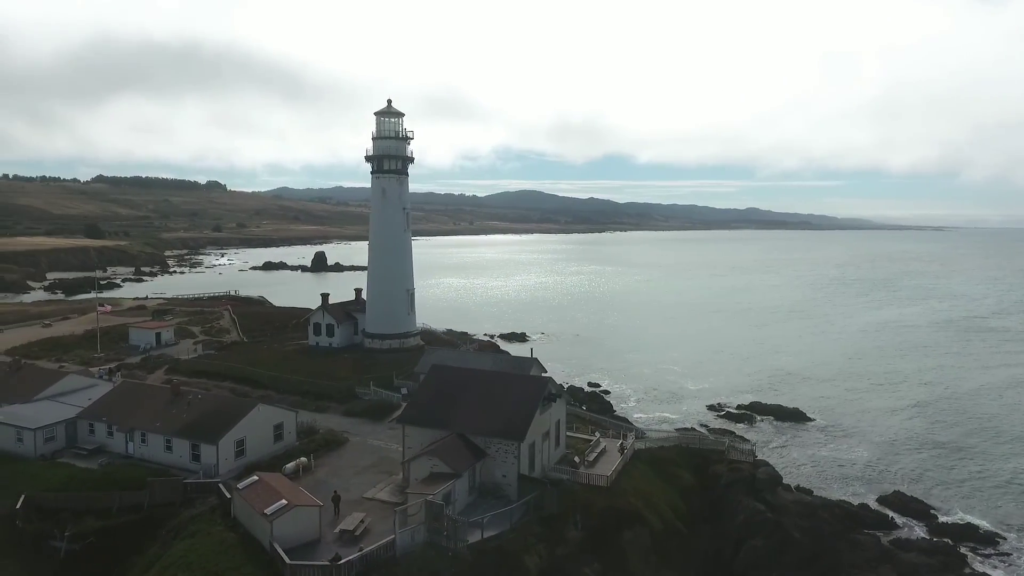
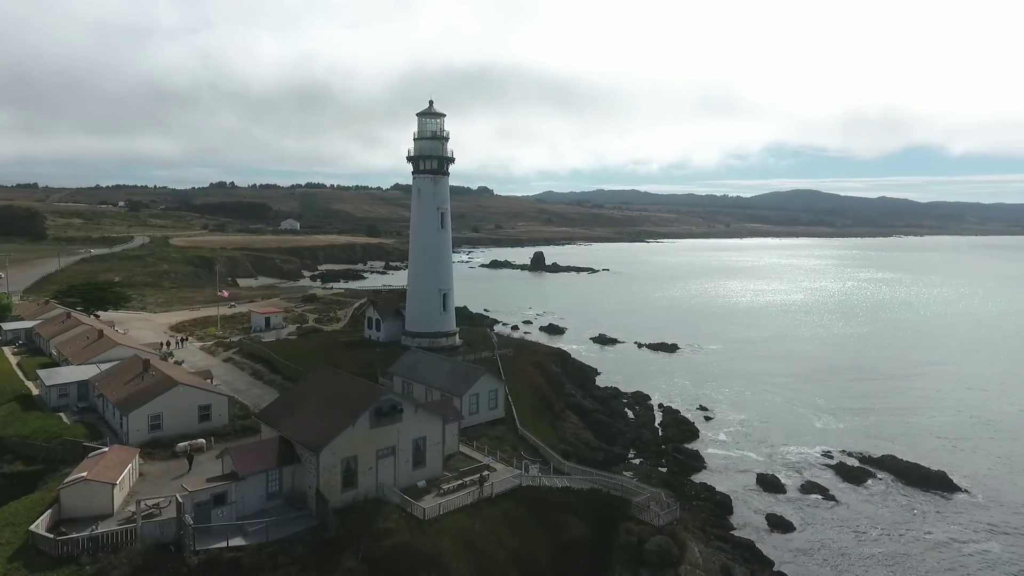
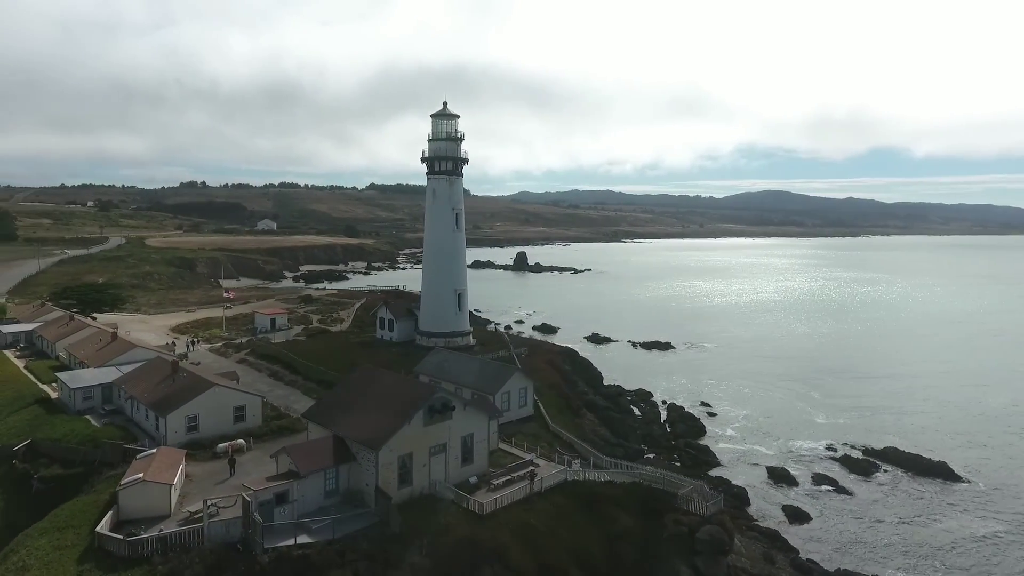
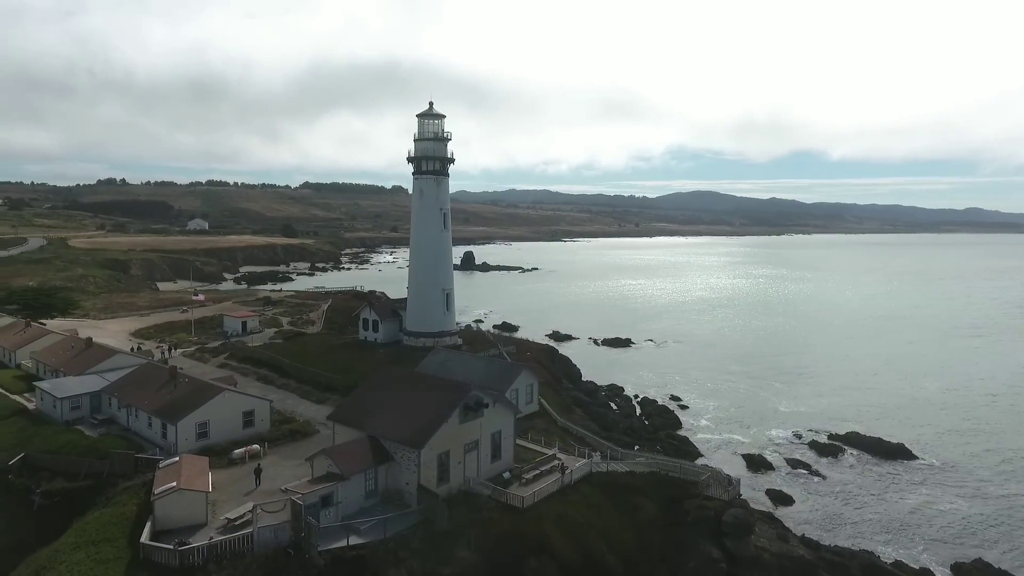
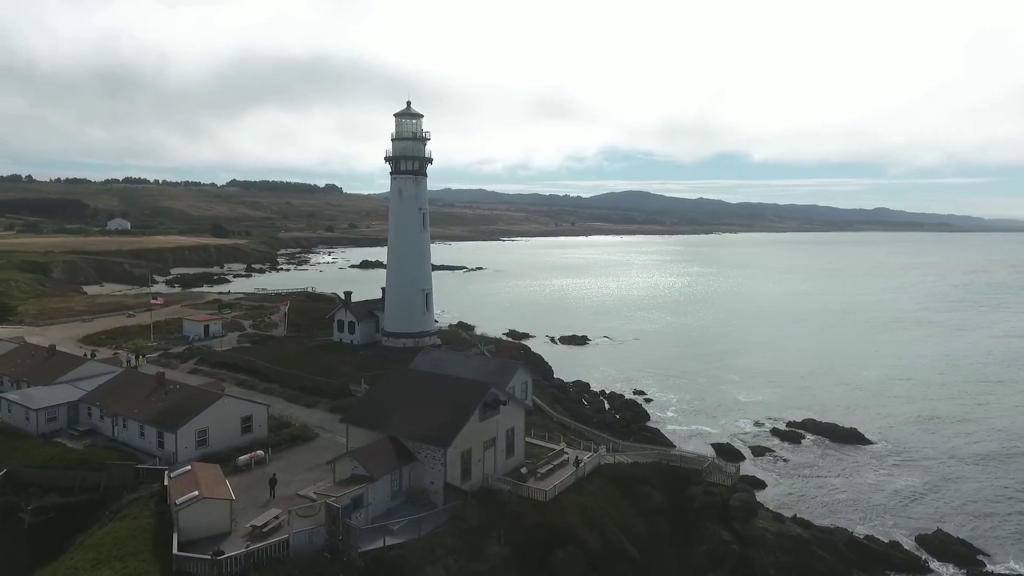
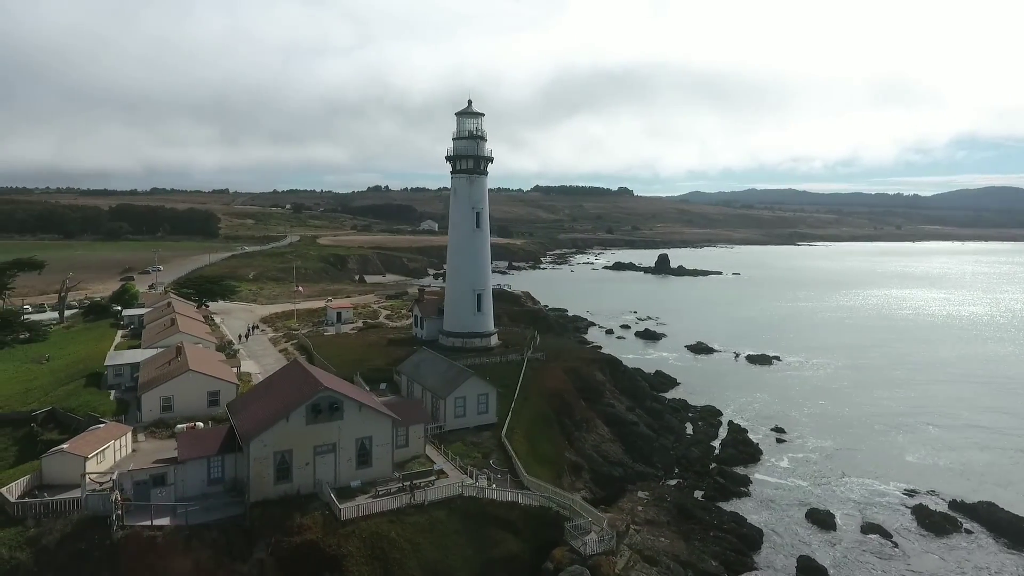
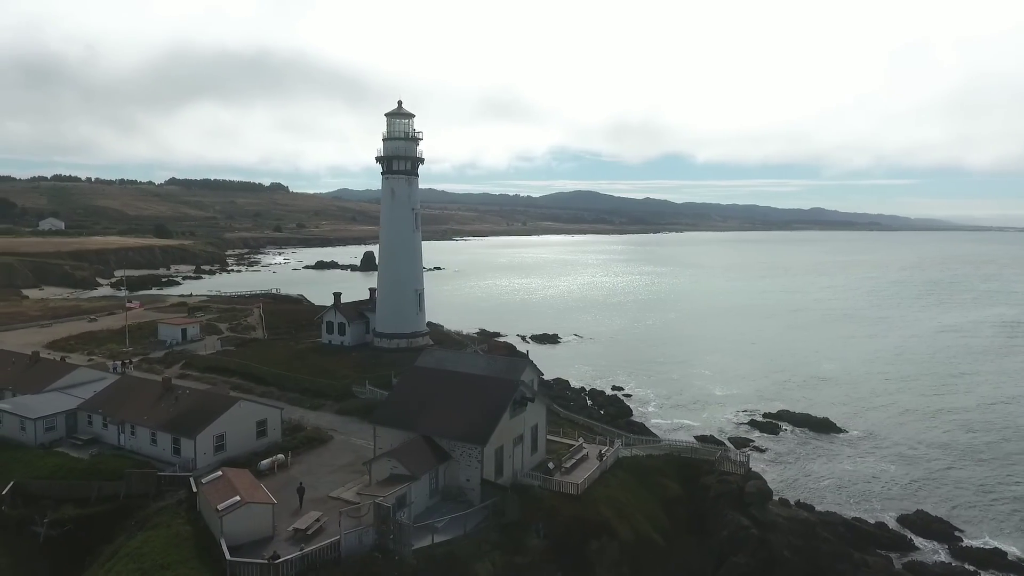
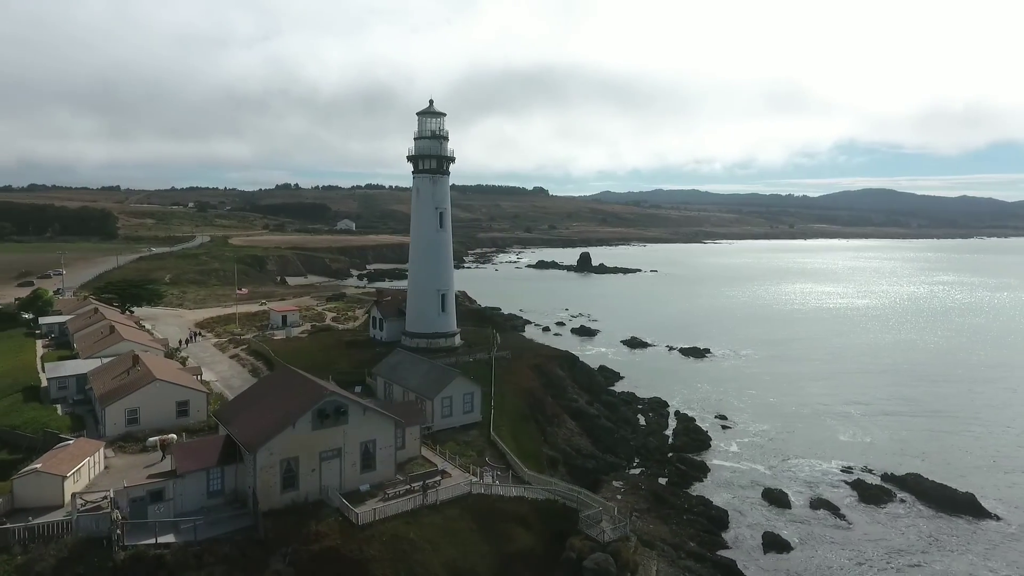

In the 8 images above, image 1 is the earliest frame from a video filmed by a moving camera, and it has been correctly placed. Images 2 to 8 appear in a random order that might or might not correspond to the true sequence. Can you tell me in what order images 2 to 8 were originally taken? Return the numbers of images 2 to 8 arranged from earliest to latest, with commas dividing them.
7, 5, 4, 3, 2, 8, 6
